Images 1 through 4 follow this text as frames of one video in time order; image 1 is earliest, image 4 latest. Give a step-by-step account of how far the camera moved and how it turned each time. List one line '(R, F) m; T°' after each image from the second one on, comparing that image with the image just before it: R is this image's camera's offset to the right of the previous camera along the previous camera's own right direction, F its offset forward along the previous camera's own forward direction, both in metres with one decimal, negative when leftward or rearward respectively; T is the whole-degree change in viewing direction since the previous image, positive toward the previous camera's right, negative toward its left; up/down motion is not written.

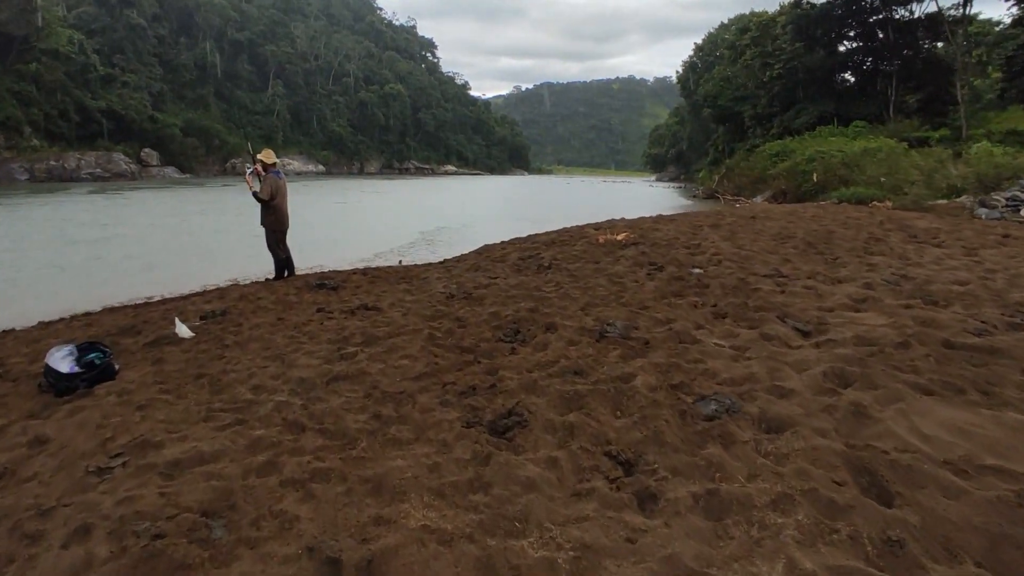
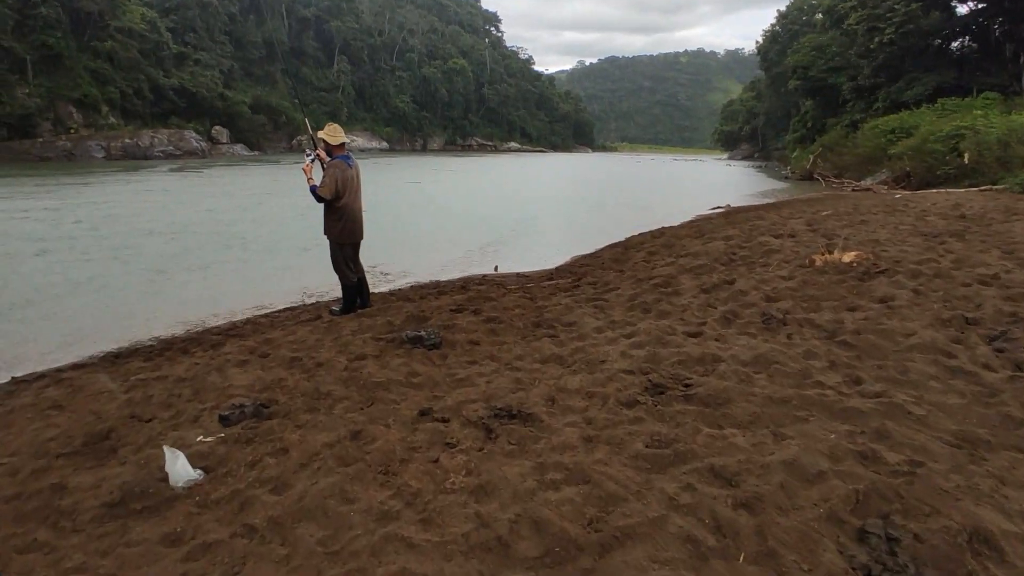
(-1.2, +2.9) m; -5°
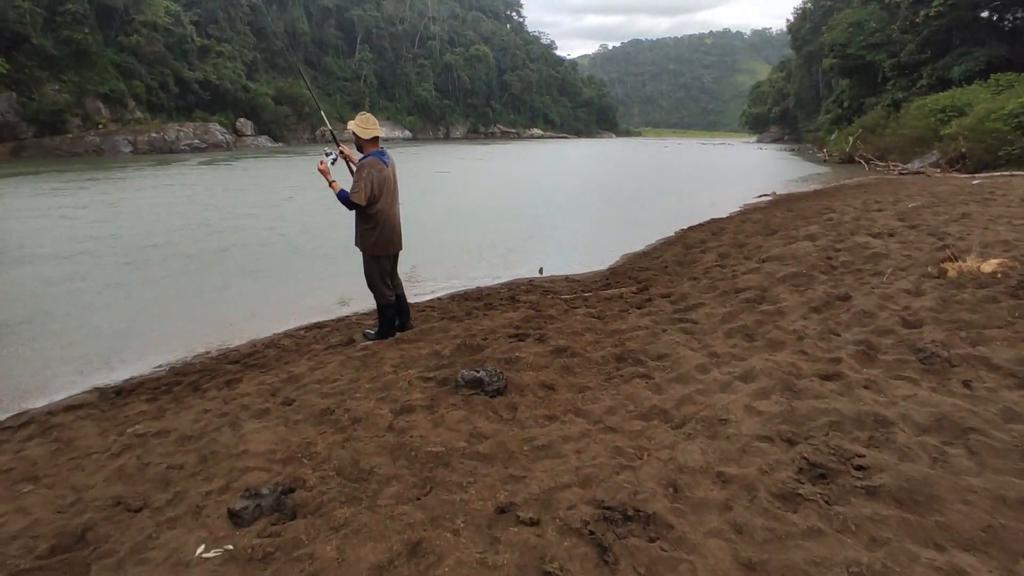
(-0.4, +1.0) m; -2°
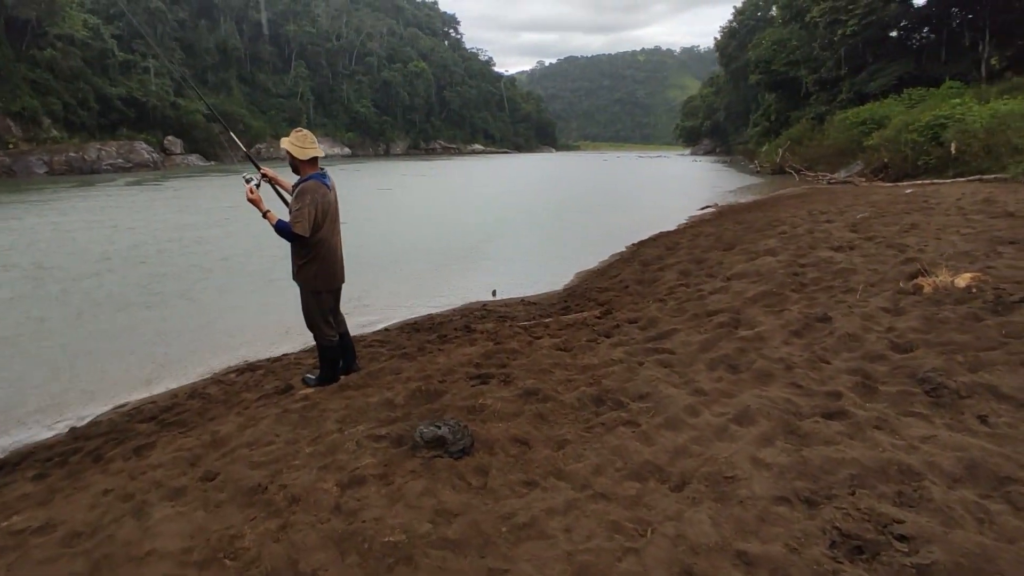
(-0.1, +0.5) m; +5°
